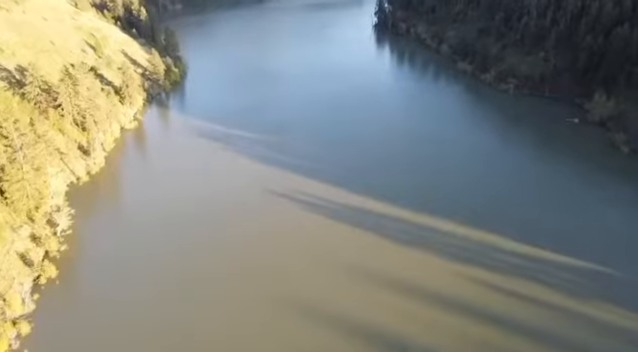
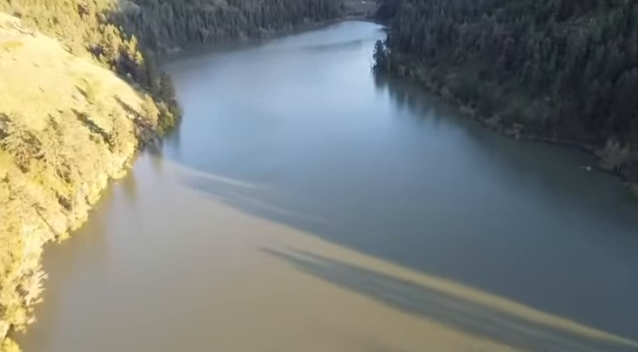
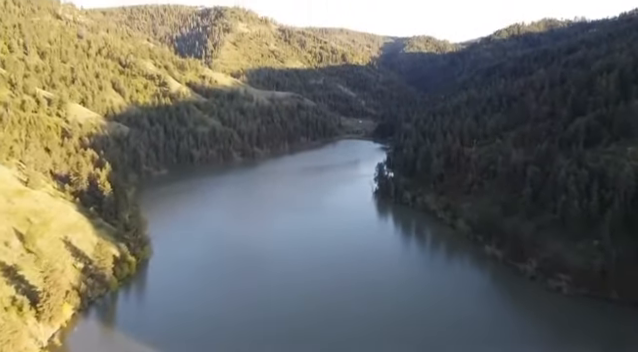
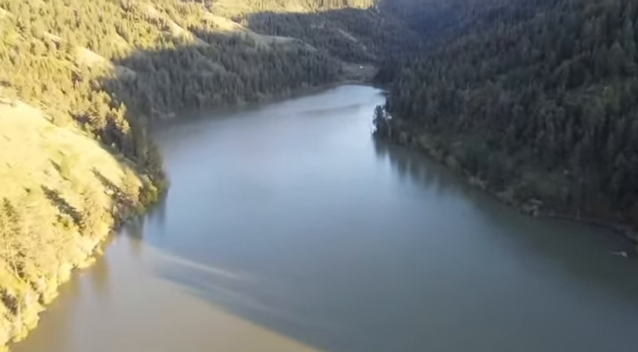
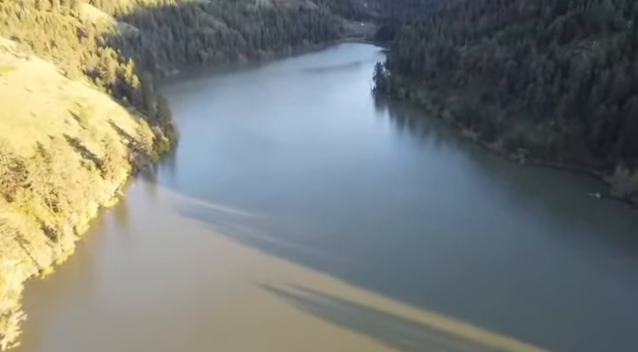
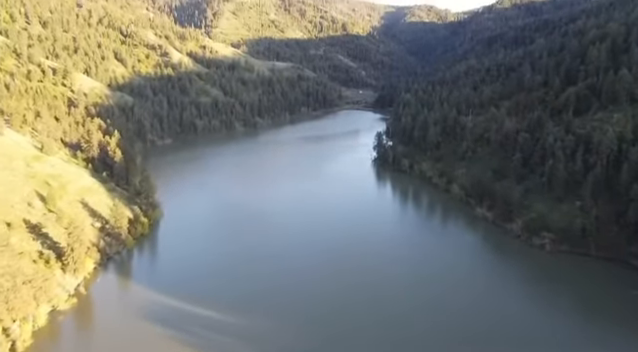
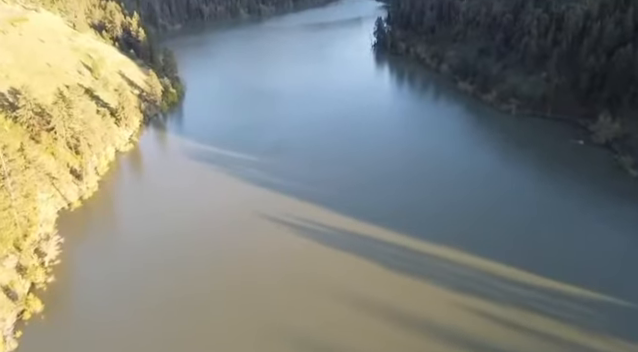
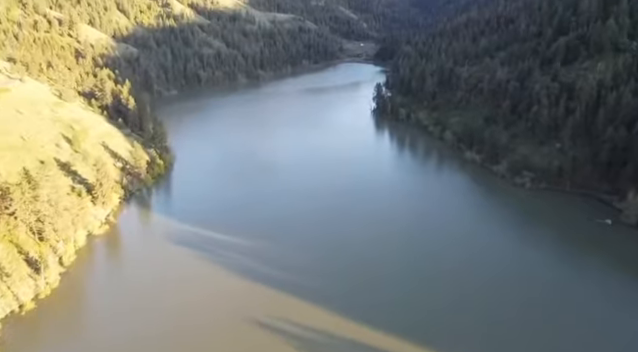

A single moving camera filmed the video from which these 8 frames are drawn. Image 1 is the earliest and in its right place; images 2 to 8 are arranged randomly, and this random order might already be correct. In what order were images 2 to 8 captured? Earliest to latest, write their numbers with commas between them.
7, 2, 5, 8, 4, 6, 3
